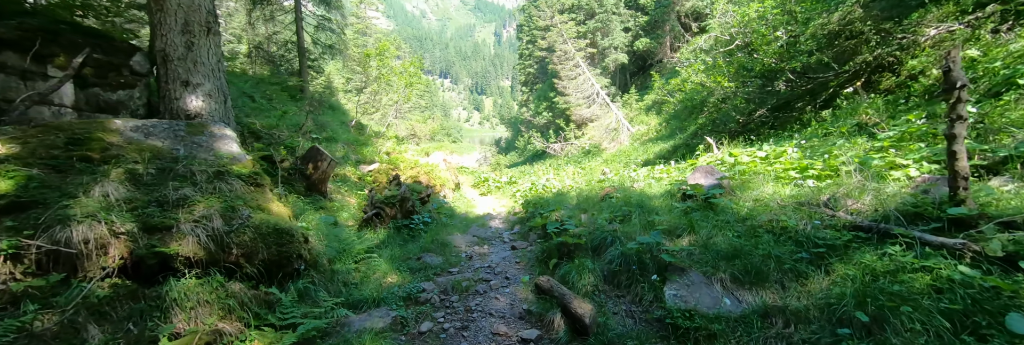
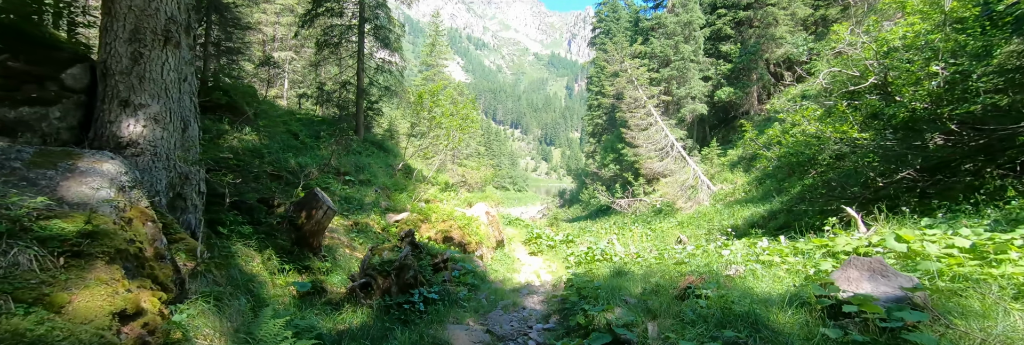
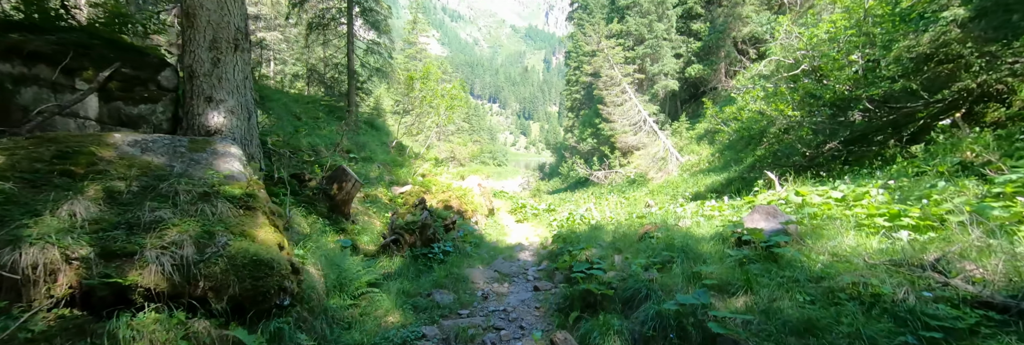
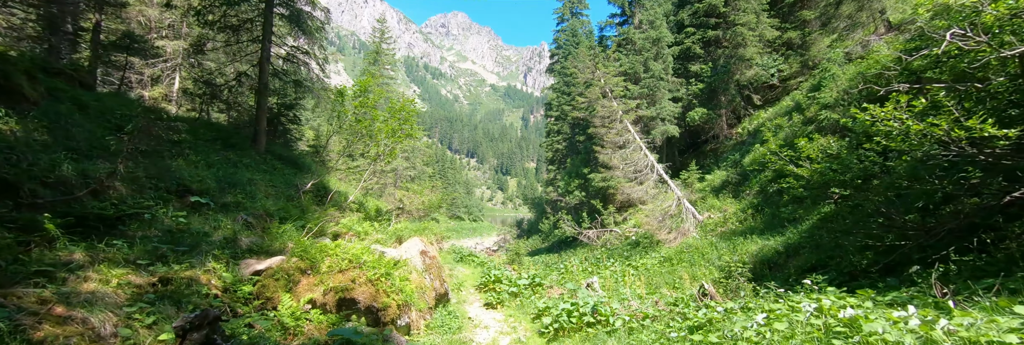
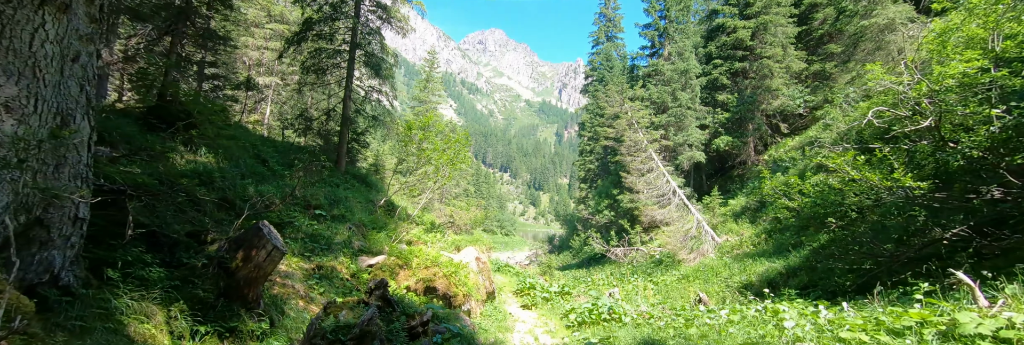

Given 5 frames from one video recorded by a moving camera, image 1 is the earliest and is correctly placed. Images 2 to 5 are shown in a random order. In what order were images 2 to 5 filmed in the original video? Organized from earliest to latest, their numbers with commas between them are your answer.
3, 2, 5, 4
